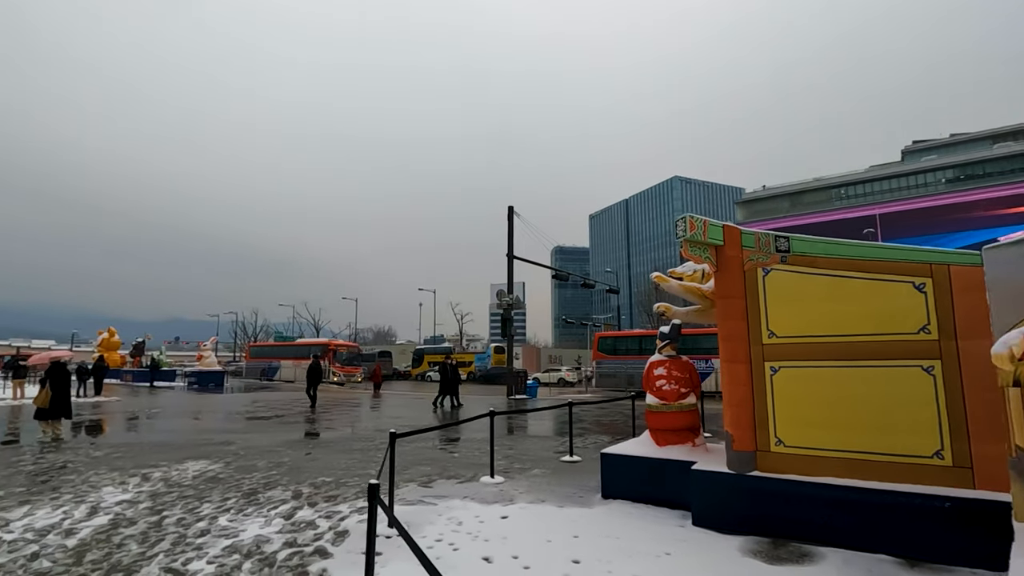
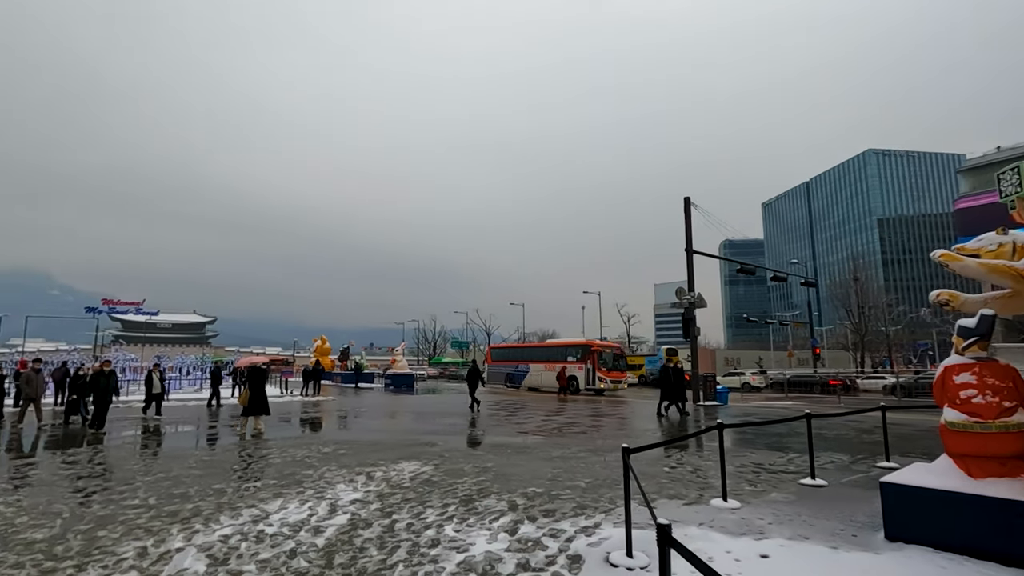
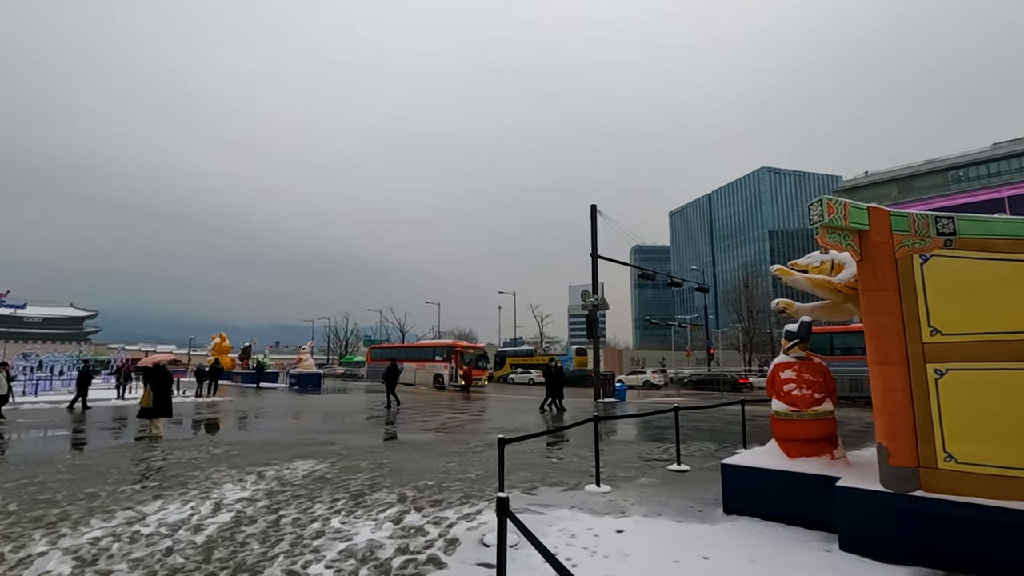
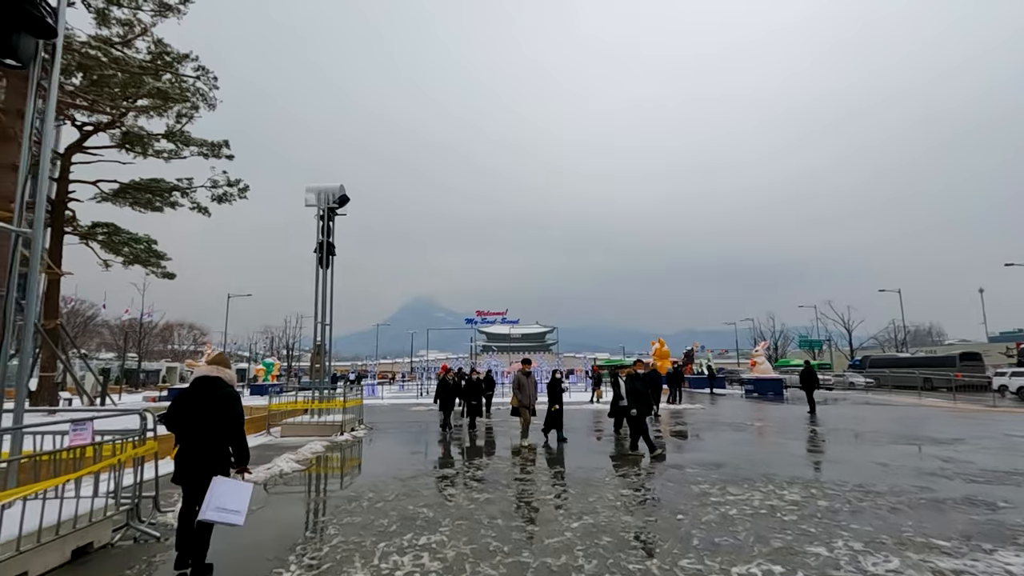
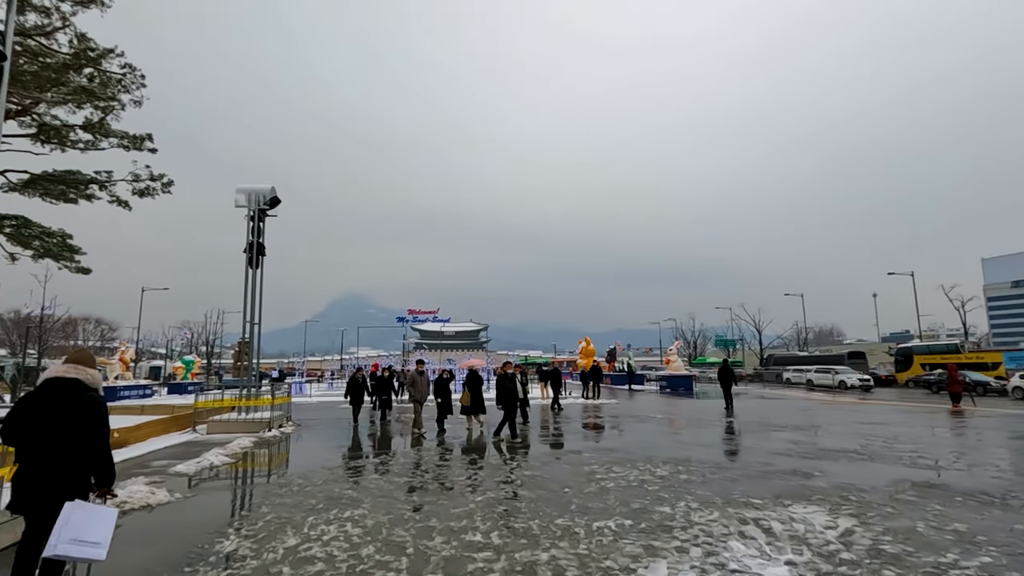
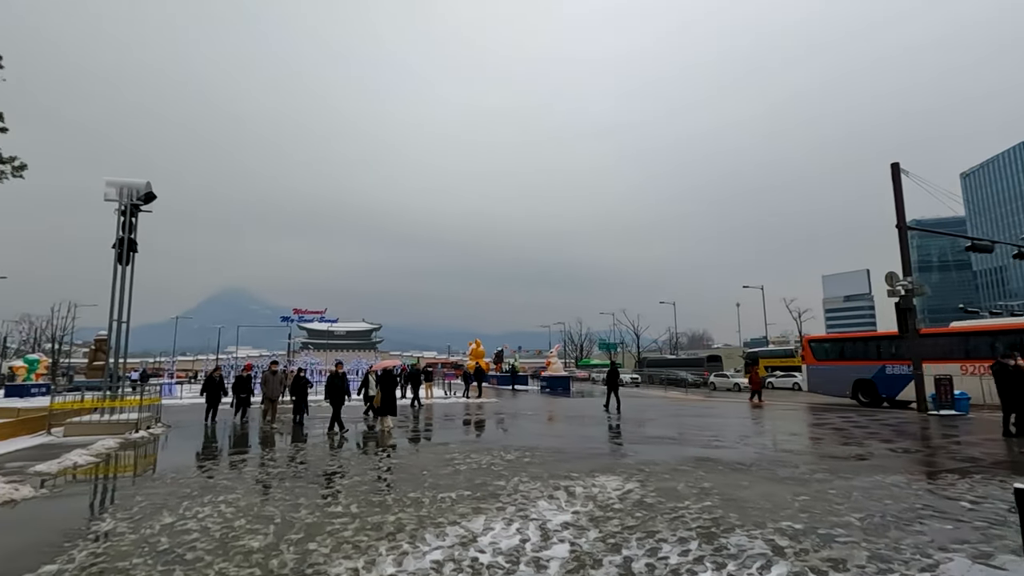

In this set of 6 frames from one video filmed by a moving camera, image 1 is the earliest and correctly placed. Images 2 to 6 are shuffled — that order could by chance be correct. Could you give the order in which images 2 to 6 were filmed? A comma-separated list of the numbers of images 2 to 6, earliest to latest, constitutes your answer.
3, 2, 6, 5, 4
